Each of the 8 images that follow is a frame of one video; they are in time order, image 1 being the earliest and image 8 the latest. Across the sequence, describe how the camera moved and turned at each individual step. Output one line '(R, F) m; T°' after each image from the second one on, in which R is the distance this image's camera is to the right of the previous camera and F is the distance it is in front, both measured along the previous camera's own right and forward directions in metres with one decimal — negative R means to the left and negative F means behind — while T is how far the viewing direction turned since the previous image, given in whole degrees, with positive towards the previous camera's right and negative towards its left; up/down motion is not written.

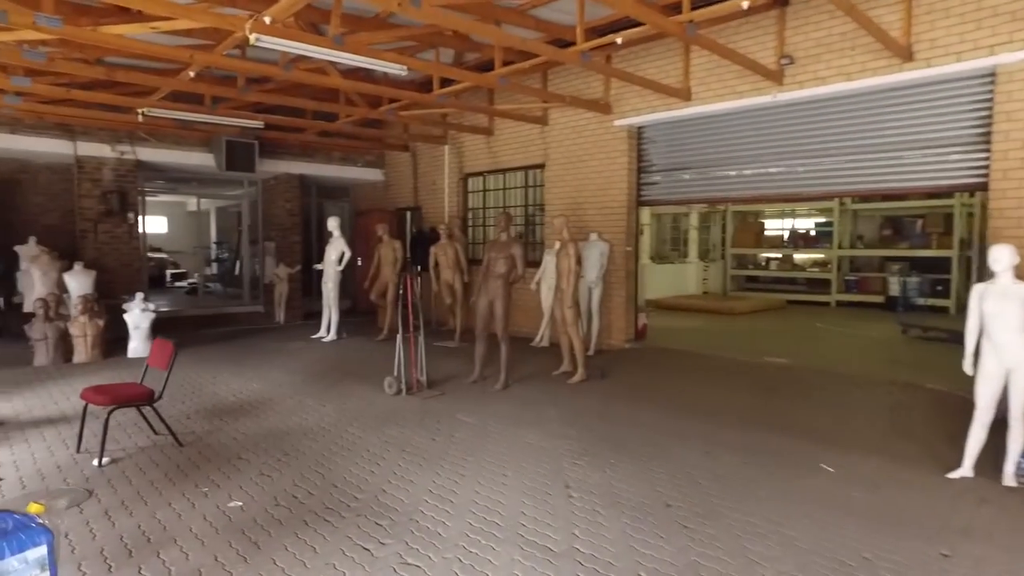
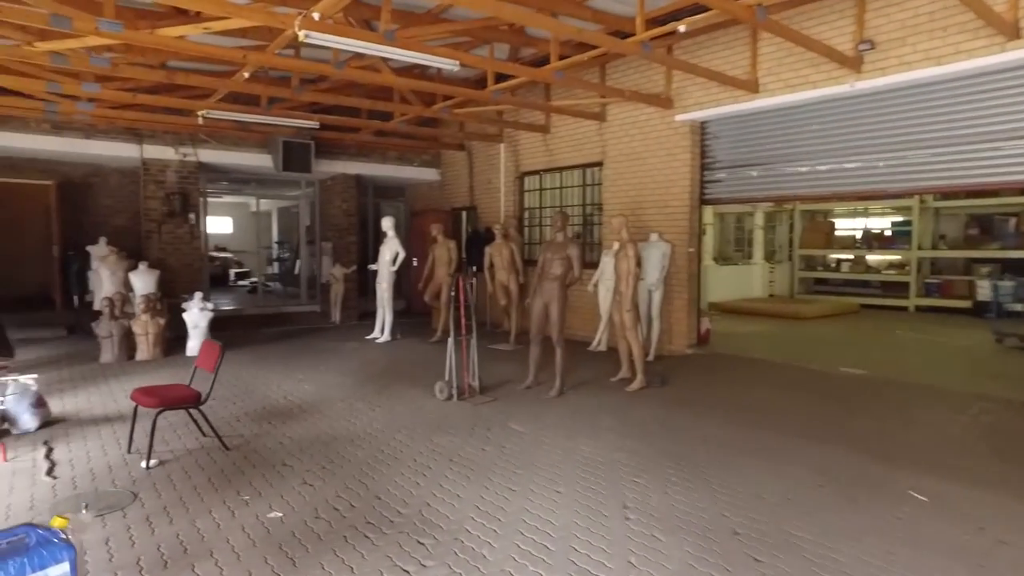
(0.0, +0.2) m; -5°
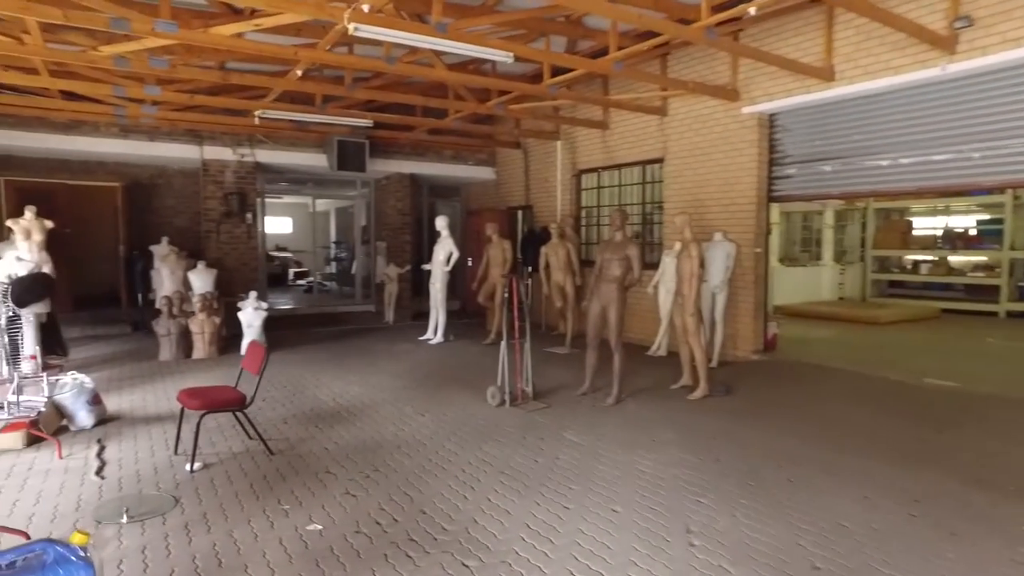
(0.0, +0.2) m; -5°
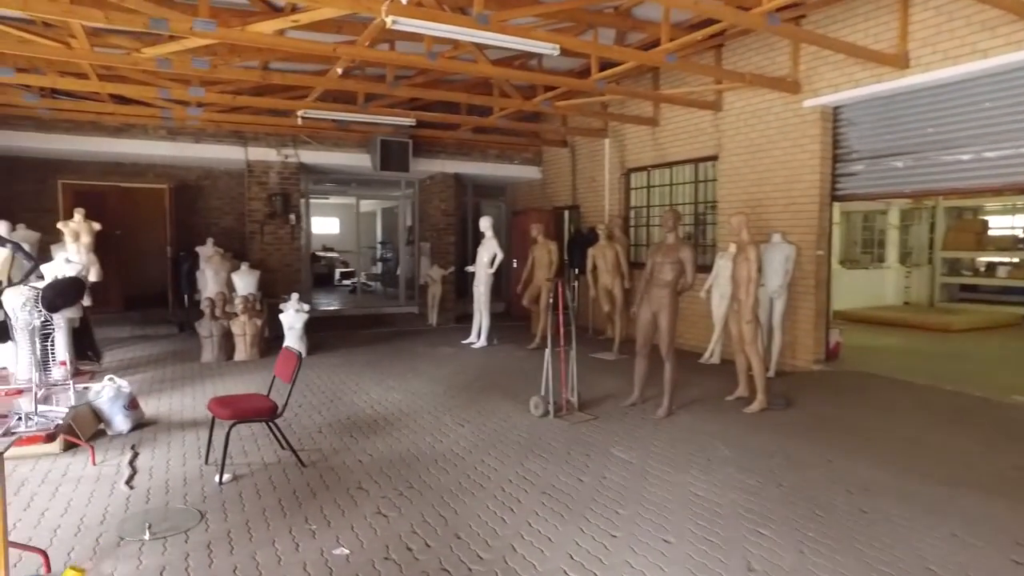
(0.0, +0.3) m; -4°
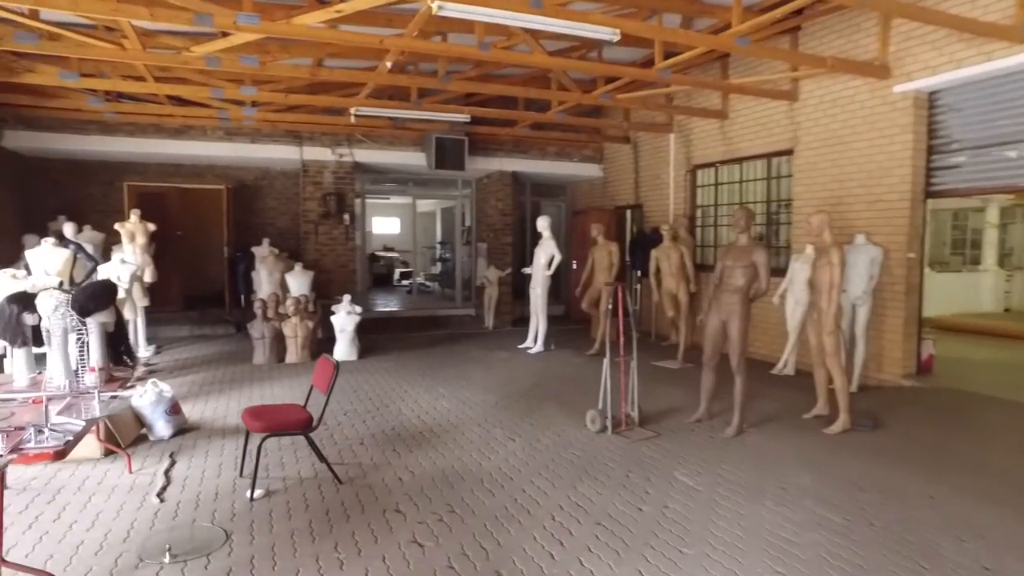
(0.0, +0.3) m; -5°
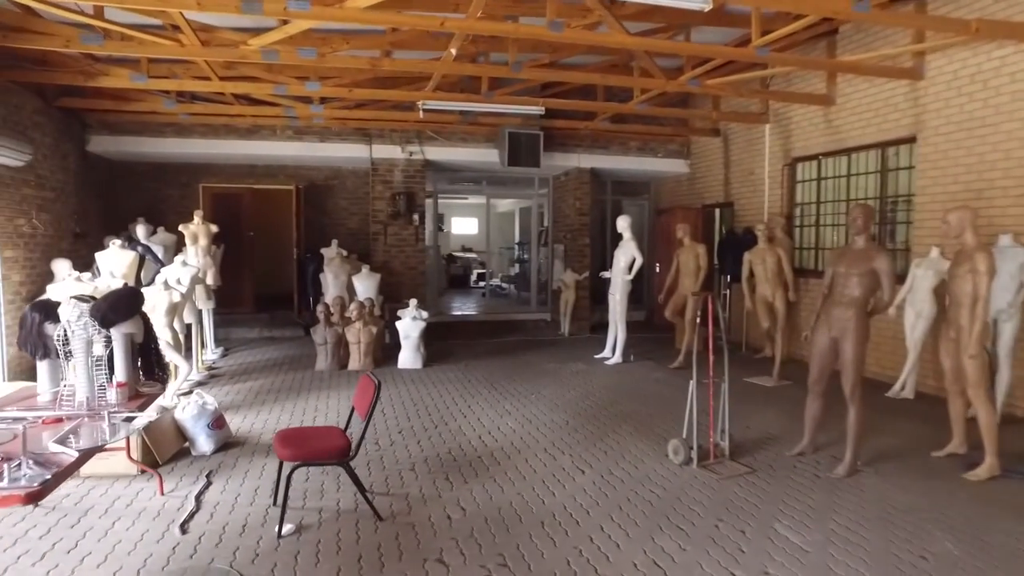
(+0.1, +0.6) m; -7°
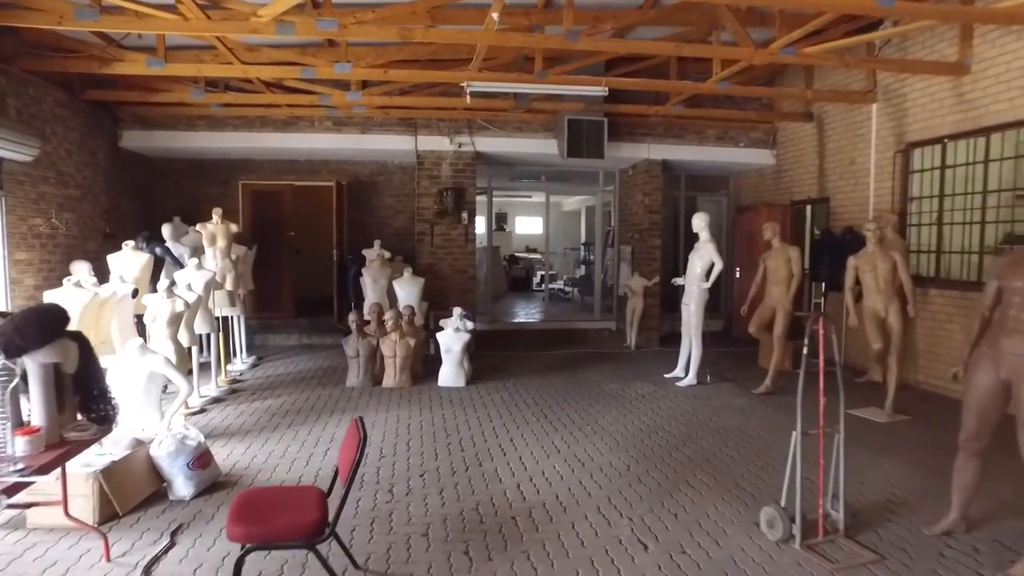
(+0.1, +0.9) m; -6°
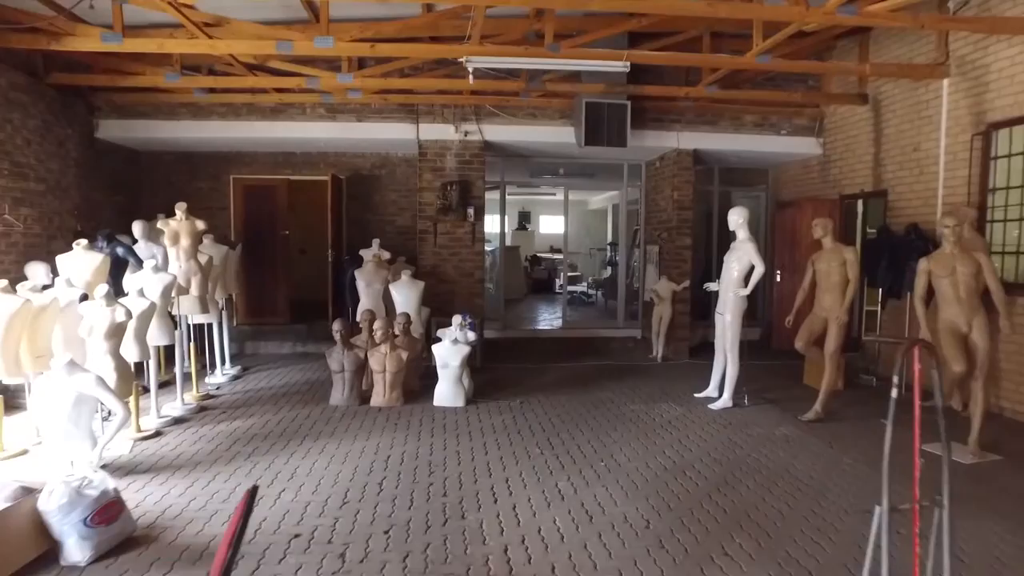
(+0.2, +0.8) m; -2°
